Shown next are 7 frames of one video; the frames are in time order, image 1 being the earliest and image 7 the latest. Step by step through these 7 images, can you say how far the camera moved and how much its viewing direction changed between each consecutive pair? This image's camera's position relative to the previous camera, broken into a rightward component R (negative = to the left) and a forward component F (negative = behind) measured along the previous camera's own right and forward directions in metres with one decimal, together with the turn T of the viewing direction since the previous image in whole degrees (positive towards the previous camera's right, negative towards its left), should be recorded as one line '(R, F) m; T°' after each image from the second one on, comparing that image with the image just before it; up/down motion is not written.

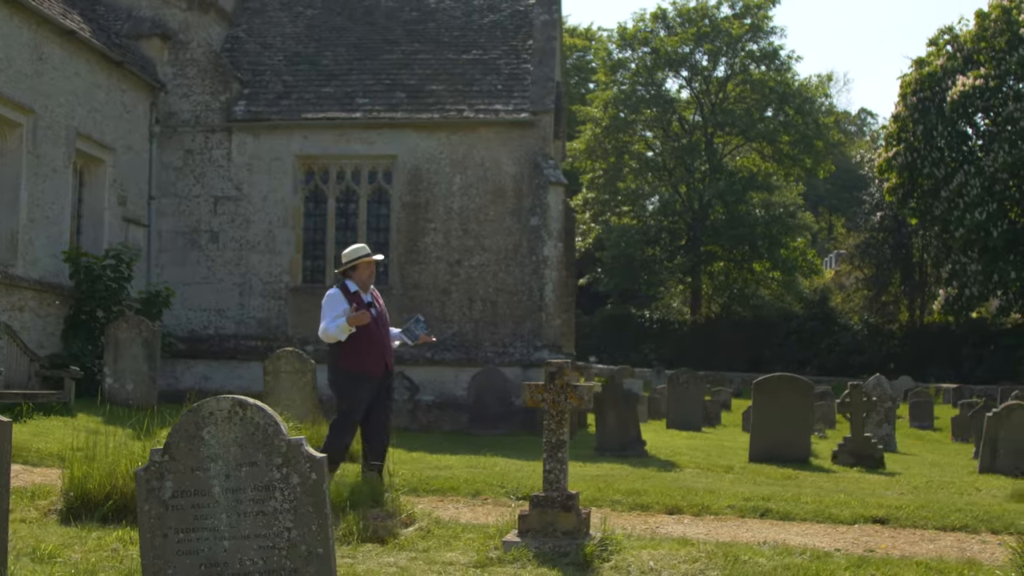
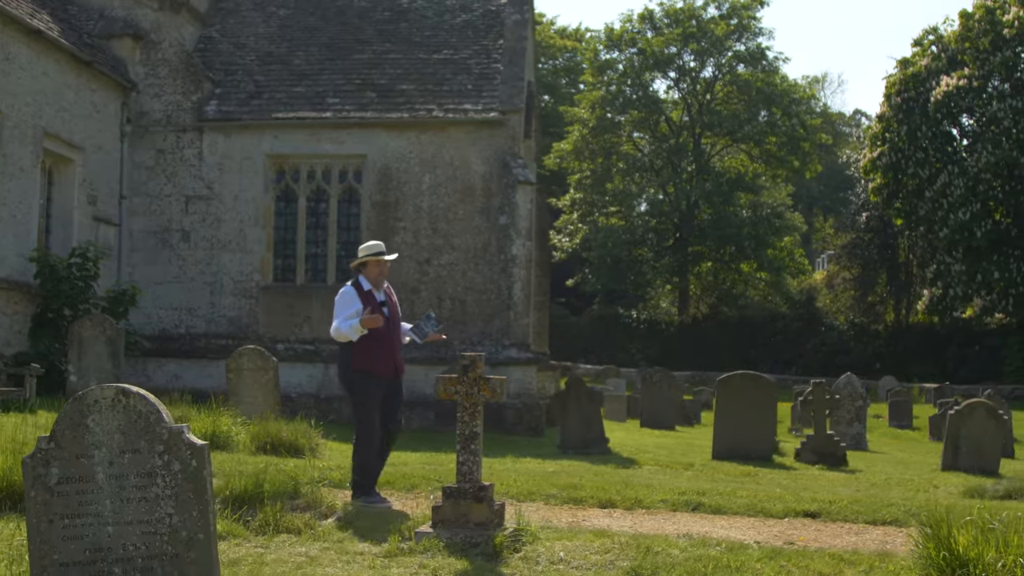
(+0.6, -0.1) m; 0°
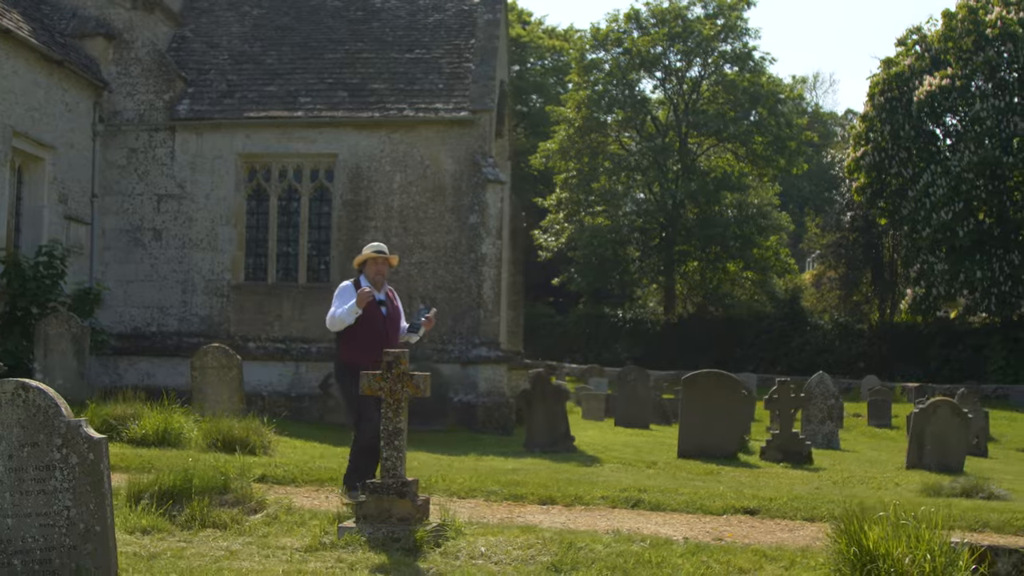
(+0.5, -0.1) m; 0°
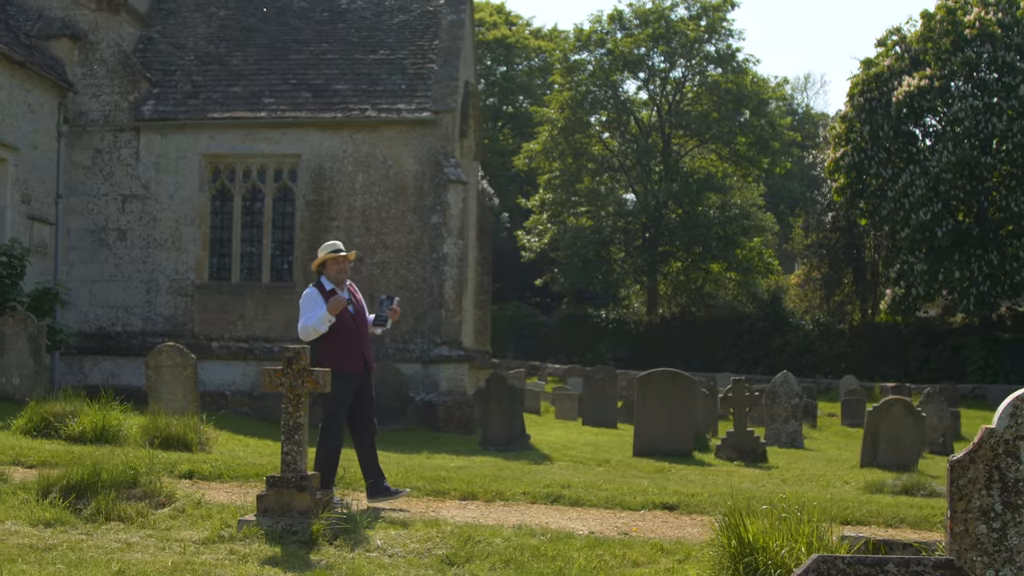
(+0.7, -0.1) m; 0°
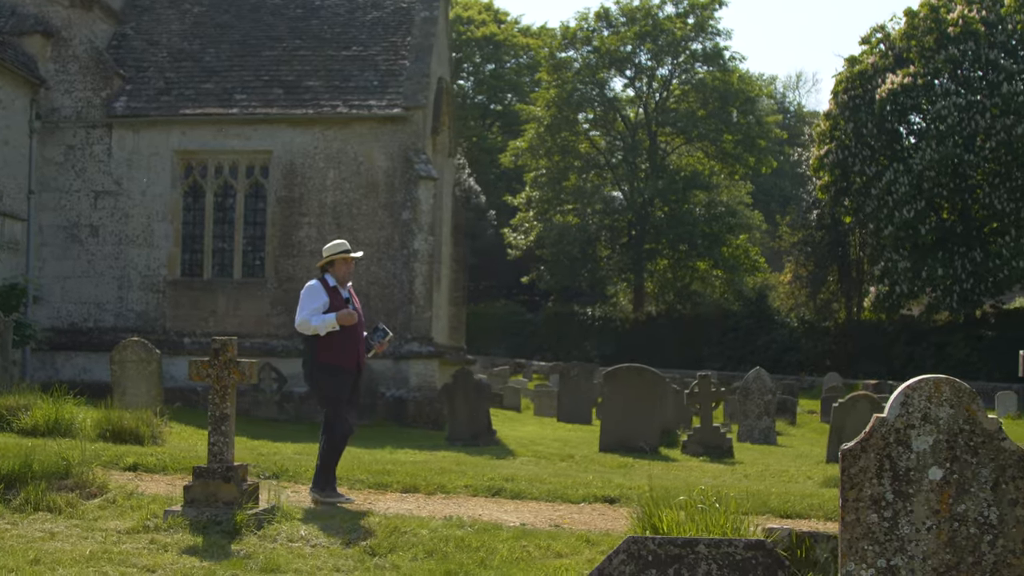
(+0.5, 0.0) m; 0°
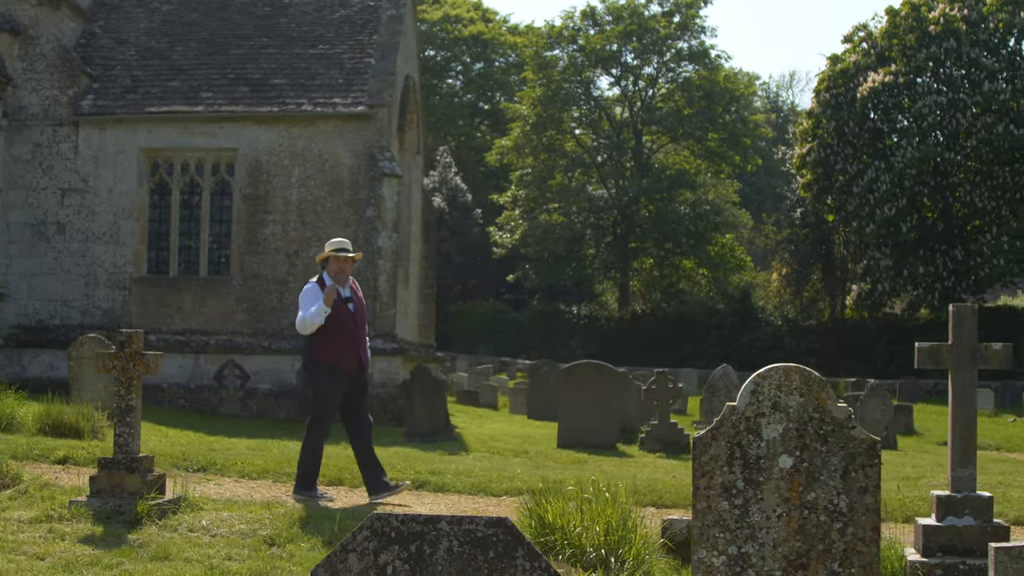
(+0.7, -0.1) m; 0°
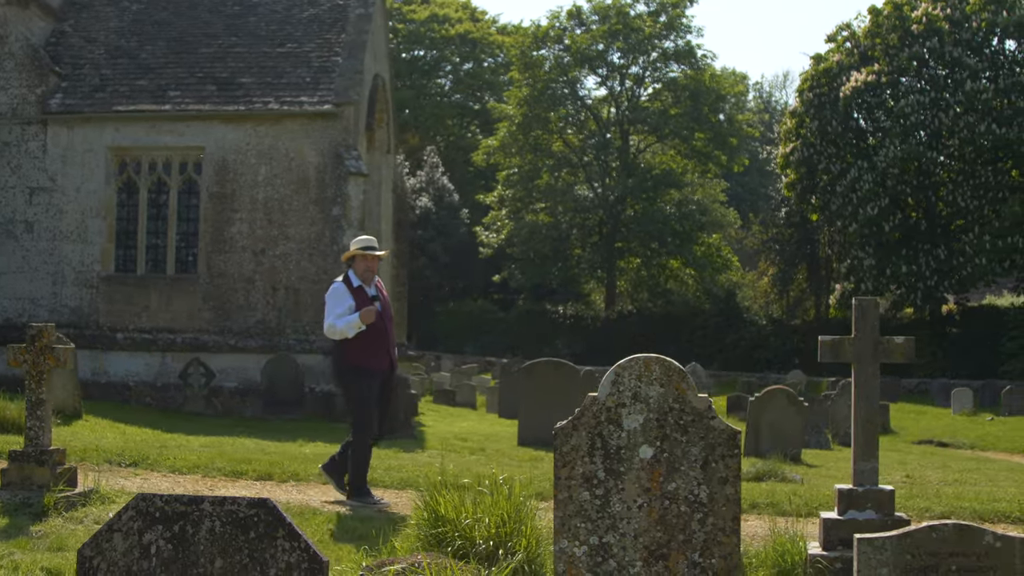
(+0.6, 0.0) m; 0°
